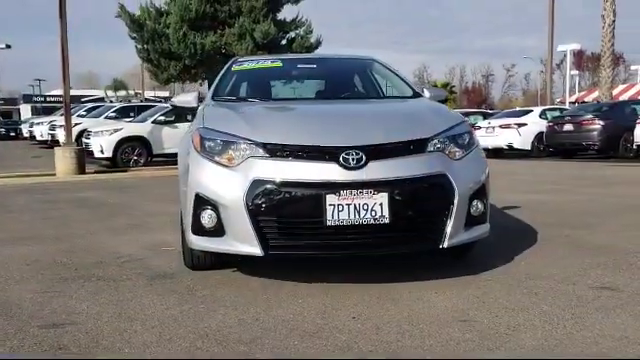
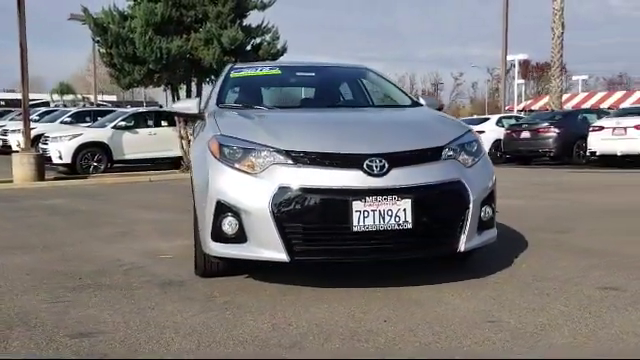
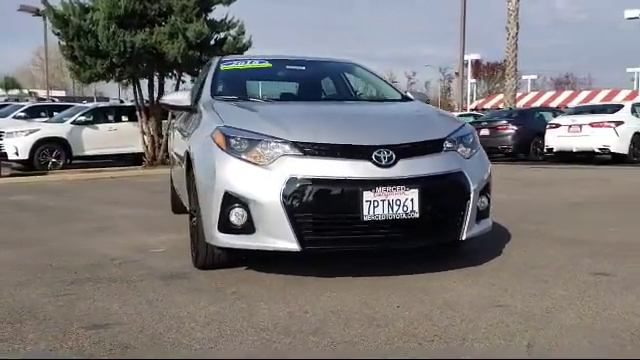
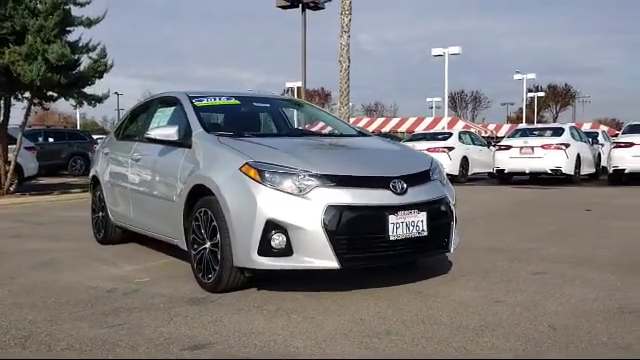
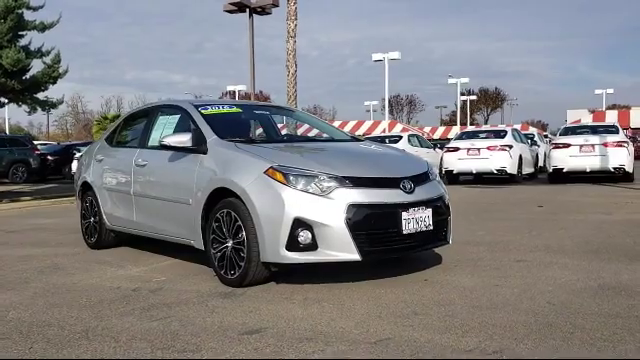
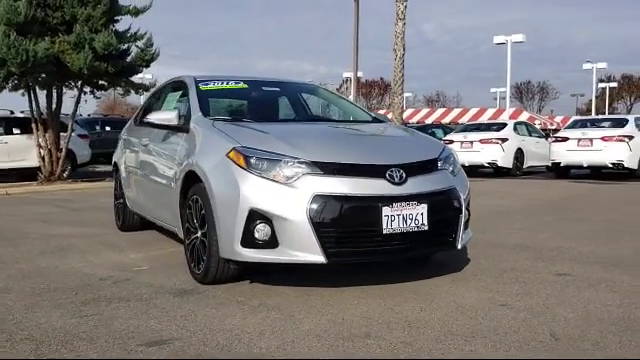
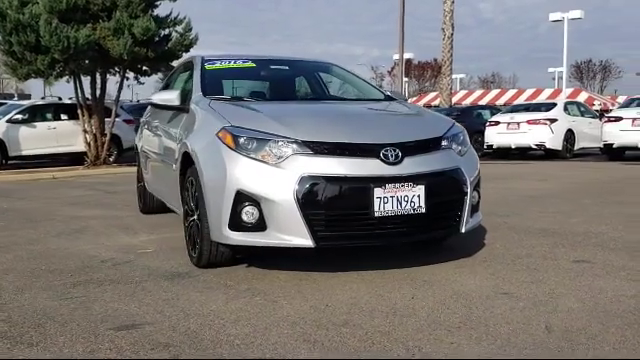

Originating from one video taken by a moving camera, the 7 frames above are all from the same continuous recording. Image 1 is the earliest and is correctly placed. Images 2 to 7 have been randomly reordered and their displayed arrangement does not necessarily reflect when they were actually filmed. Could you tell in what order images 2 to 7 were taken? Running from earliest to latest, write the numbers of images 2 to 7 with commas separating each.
2, 3, 7, 6, 4, 5
